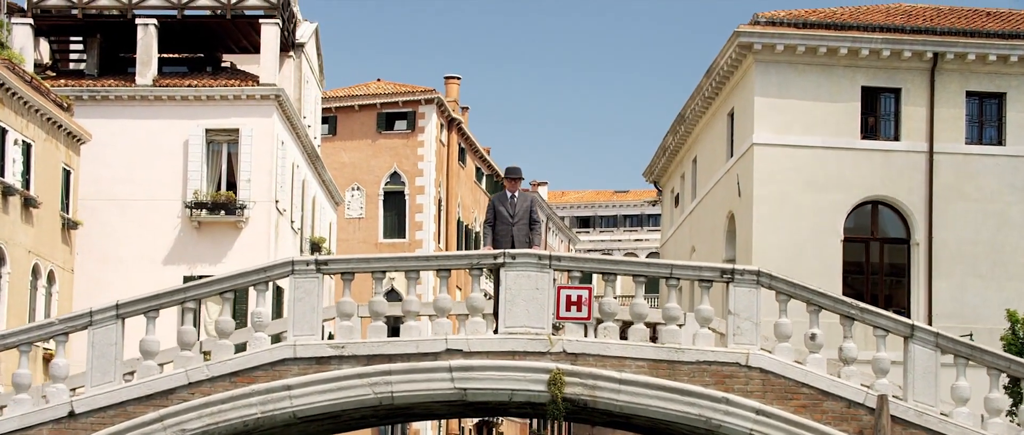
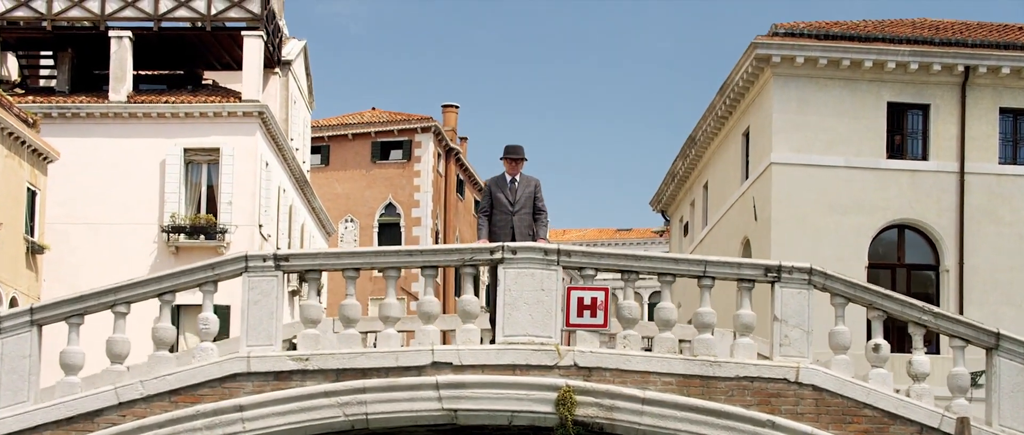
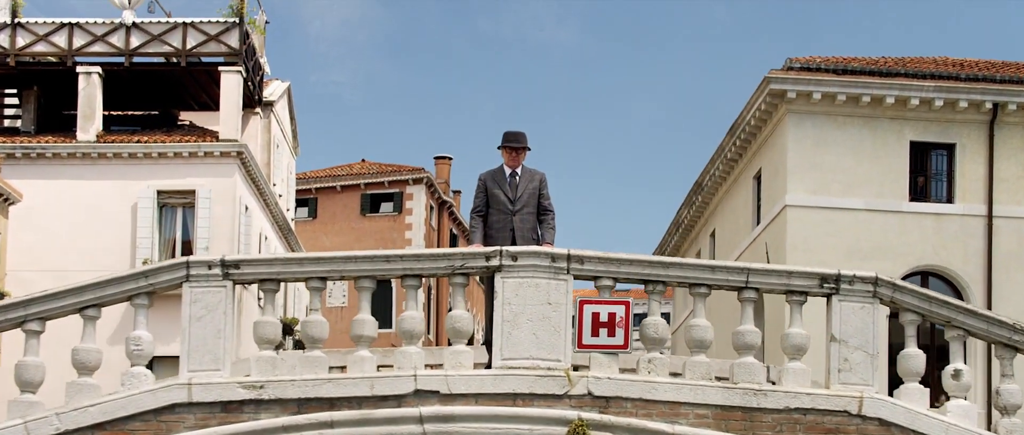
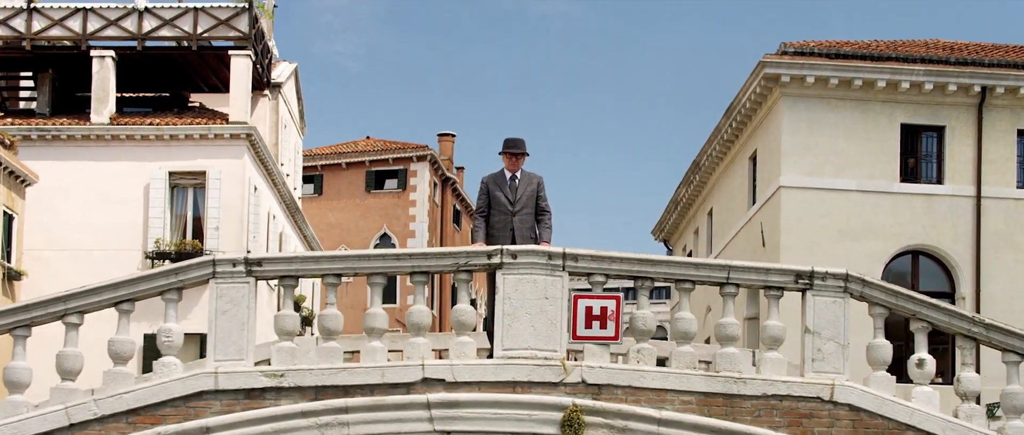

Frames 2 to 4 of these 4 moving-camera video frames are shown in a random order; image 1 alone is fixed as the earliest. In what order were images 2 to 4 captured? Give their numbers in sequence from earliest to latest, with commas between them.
2, 4, 3
